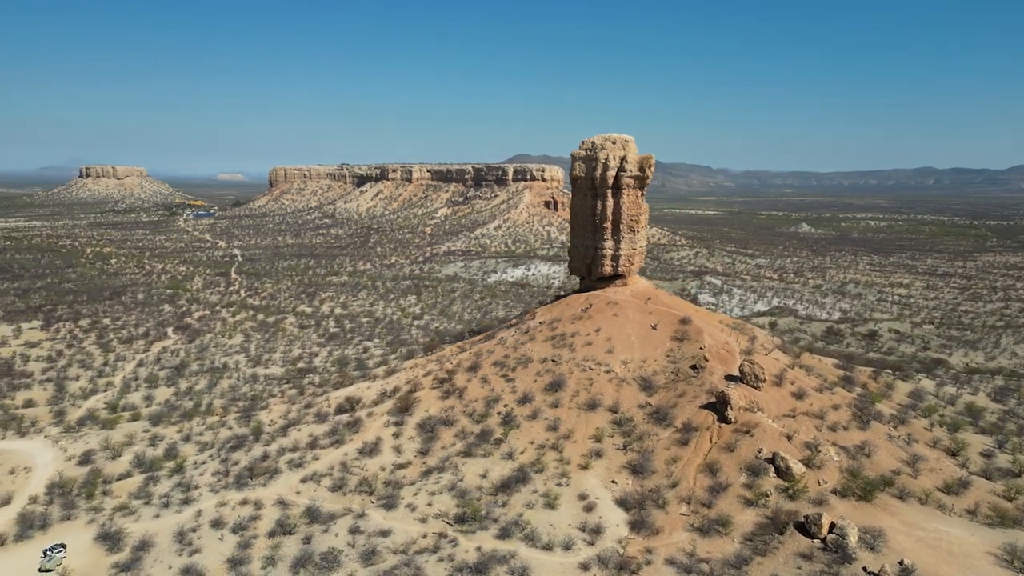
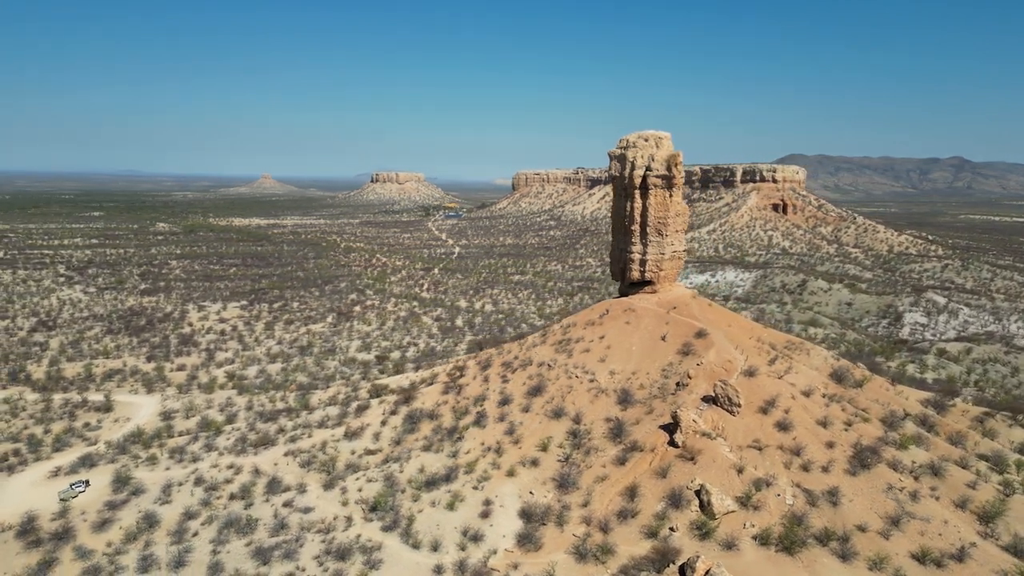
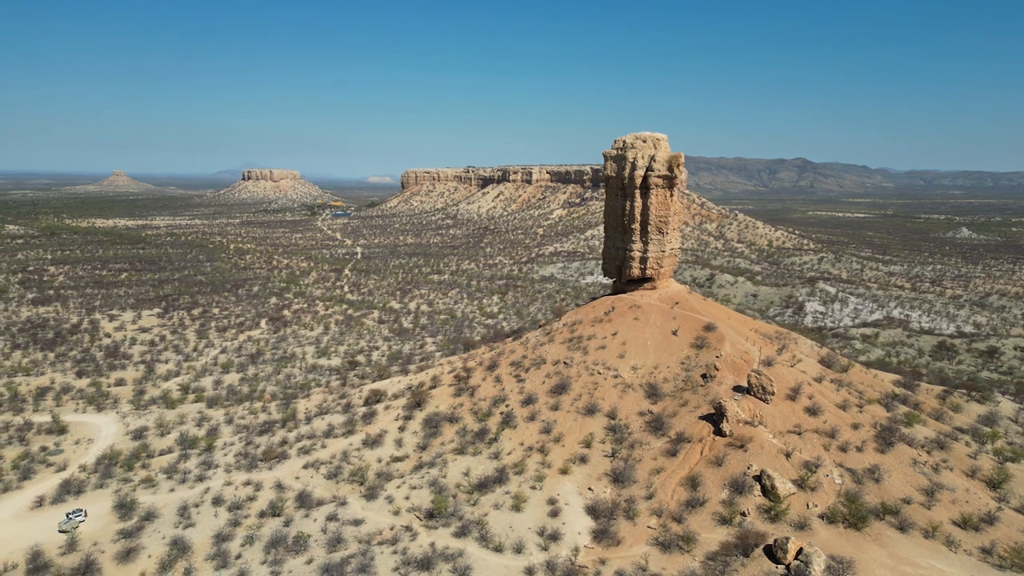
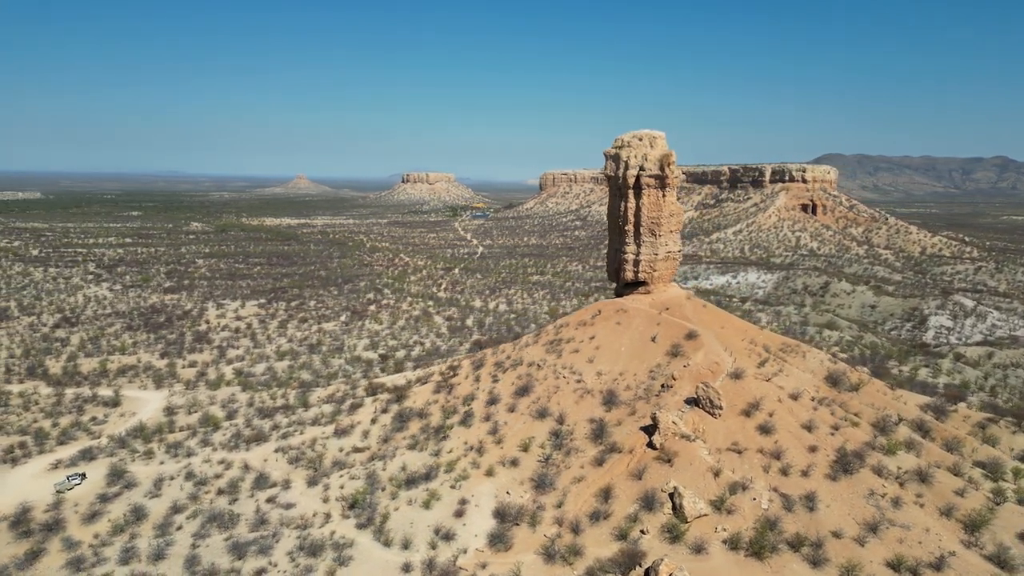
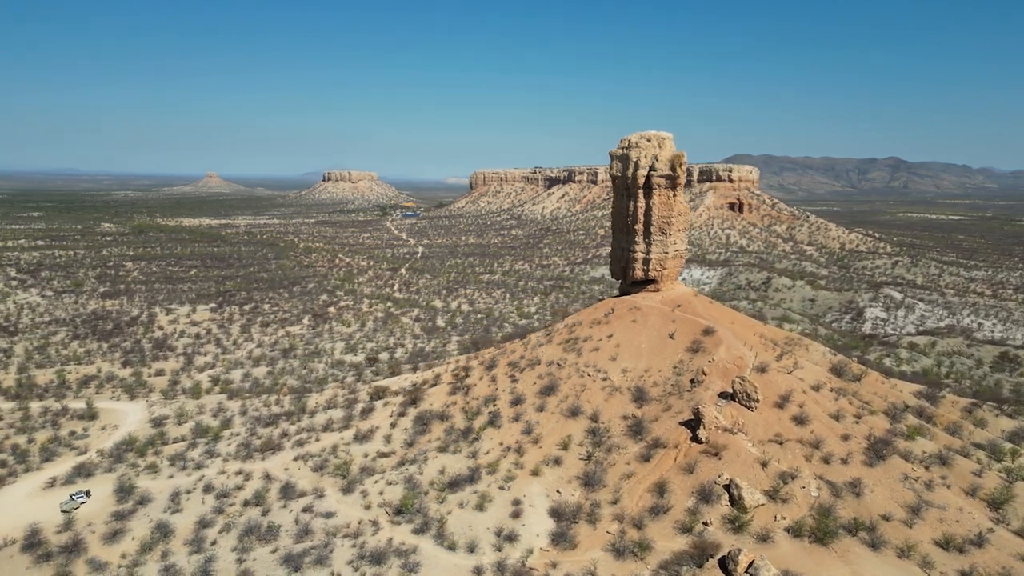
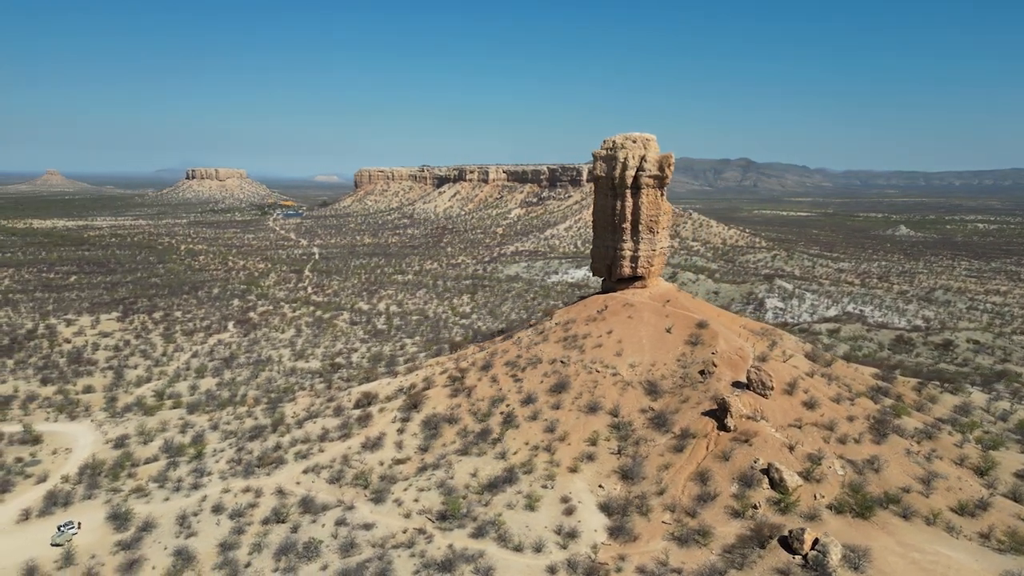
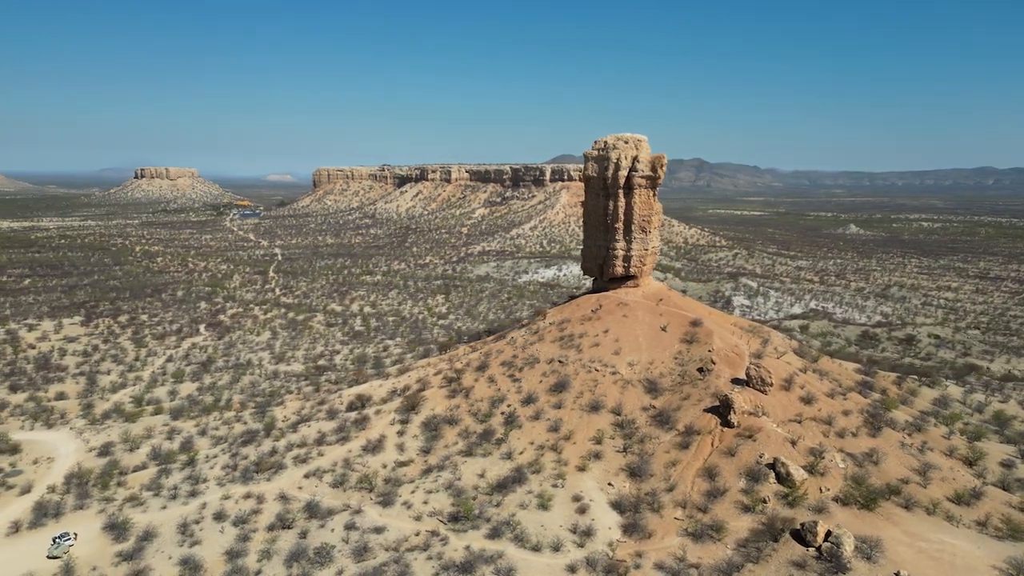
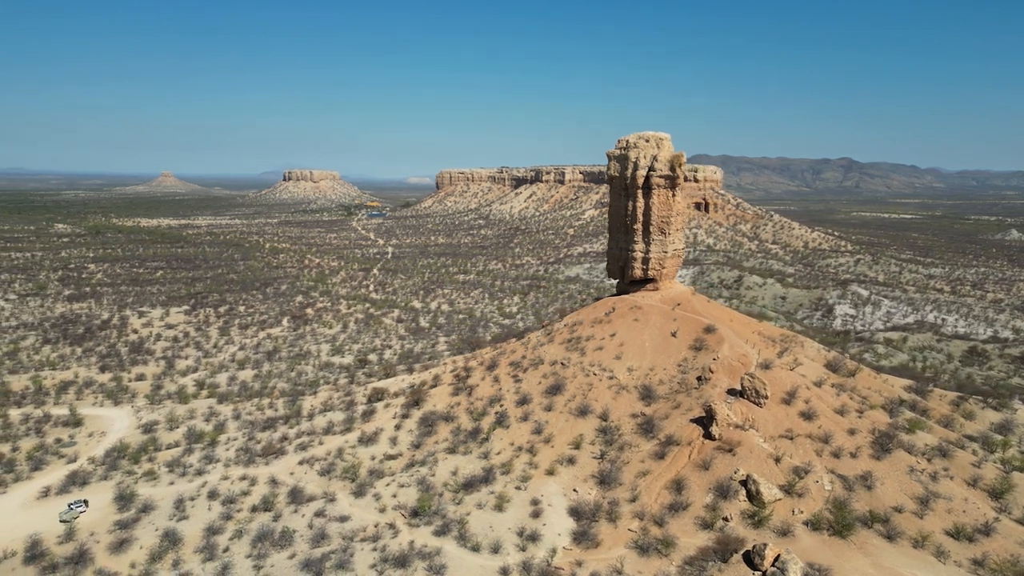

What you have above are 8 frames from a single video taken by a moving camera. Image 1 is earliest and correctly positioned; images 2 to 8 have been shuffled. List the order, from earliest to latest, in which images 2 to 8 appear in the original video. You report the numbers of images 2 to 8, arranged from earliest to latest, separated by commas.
7, 6, 3, 8, 5, 2, 4
